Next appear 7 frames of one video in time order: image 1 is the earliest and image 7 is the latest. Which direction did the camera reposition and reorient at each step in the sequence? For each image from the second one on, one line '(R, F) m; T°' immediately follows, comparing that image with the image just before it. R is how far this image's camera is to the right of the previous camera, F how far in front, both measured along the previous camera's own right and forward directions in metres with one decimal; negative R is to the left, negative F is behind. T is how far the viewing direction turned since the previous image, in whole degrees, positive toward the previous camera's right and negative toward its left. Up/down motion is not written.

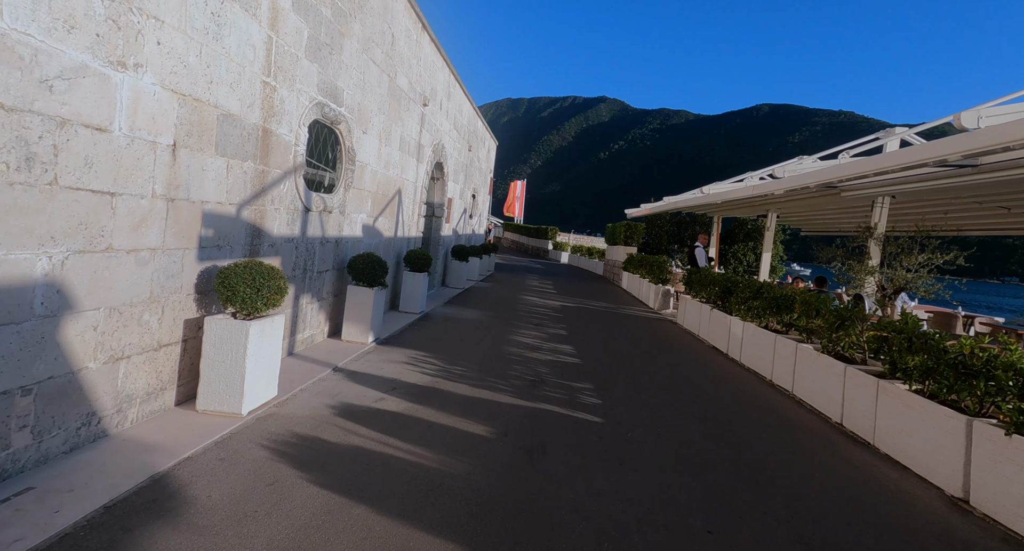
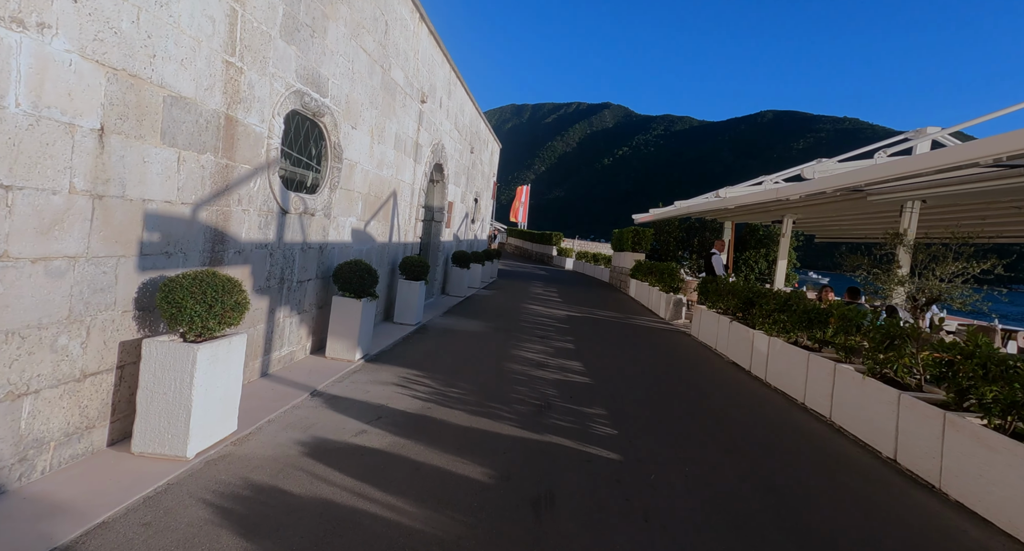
(0.0, +0.7) m; 0°
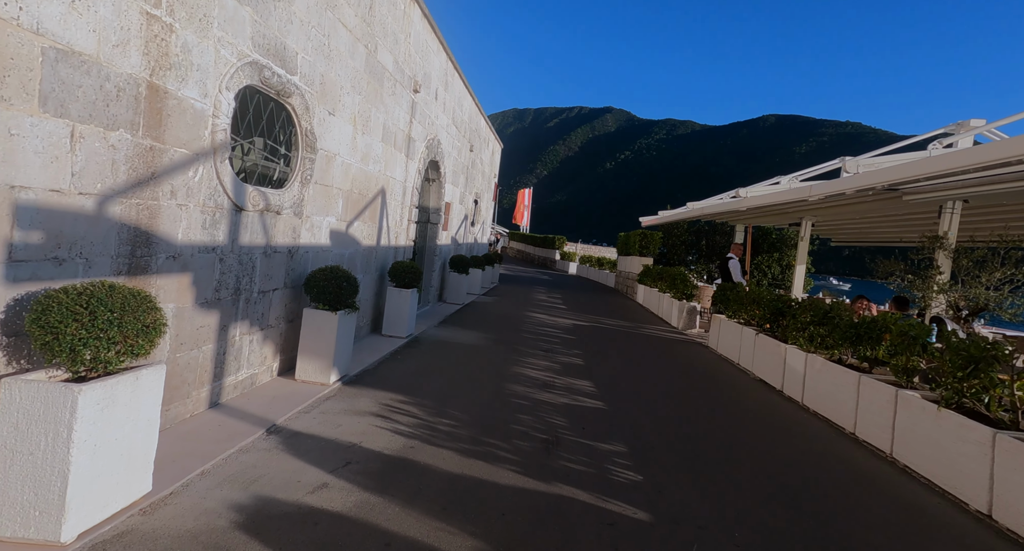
(0.0, +0.8) m; 0°
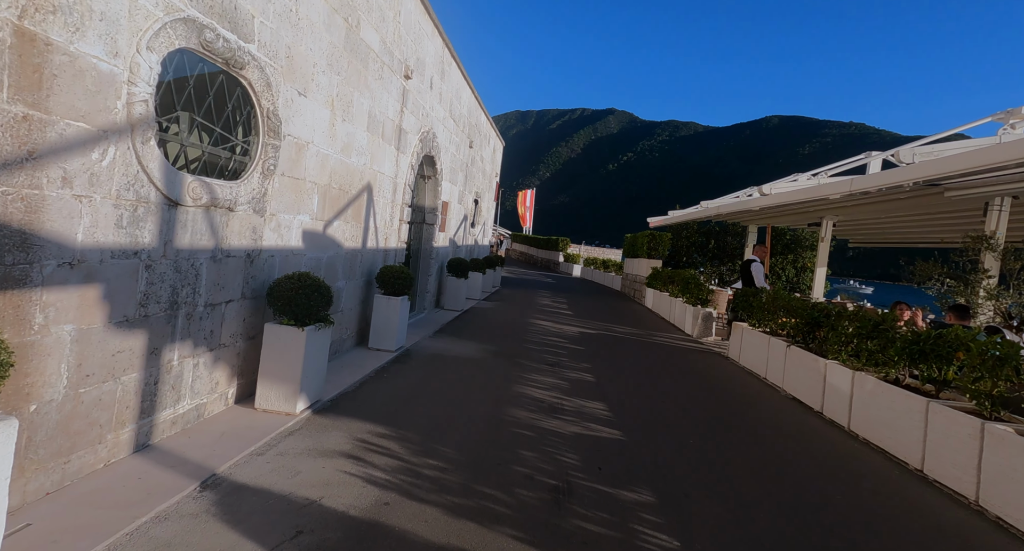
(0.0, +0.8) m; 0°
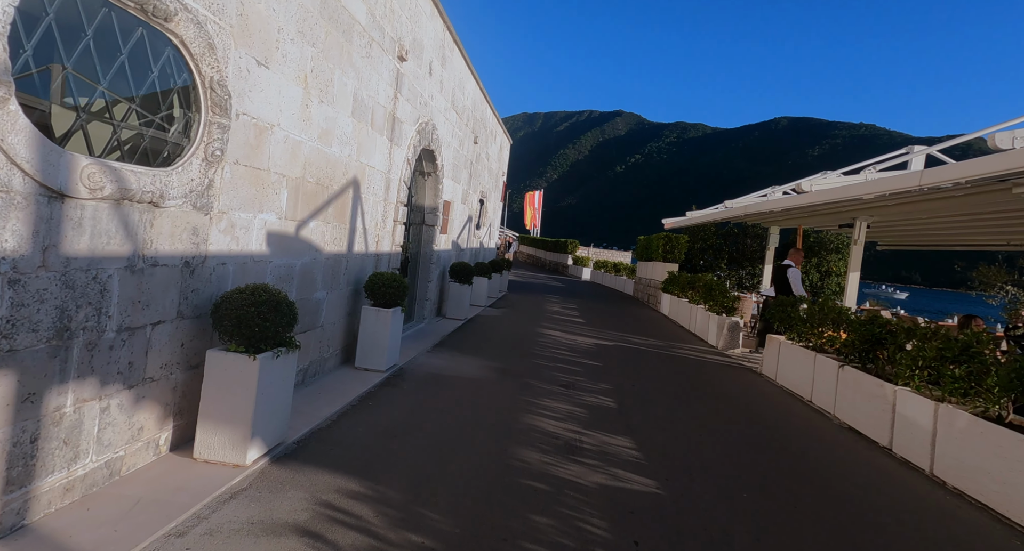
(0.0, +0.9) m; -1°
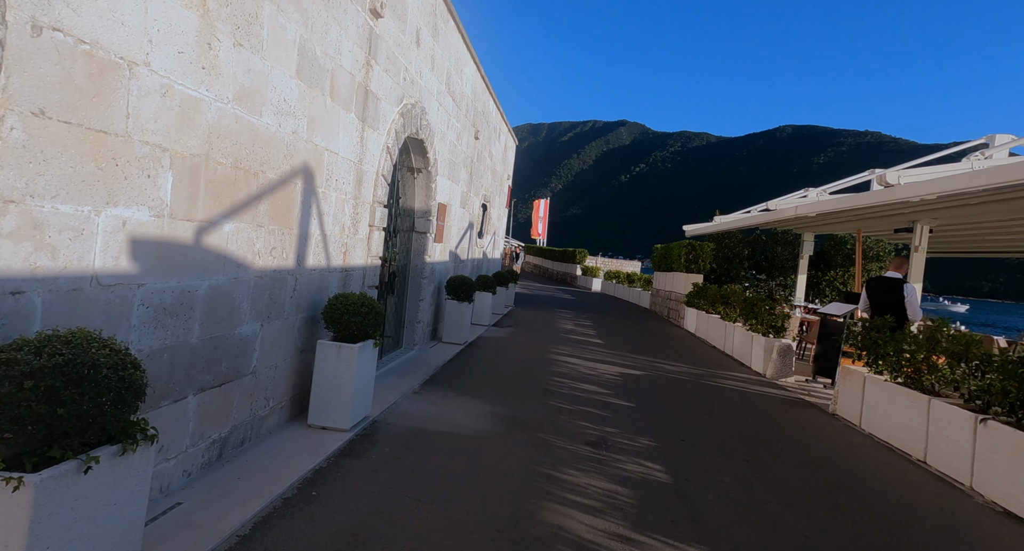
(0.0, +1.6) m; -1°
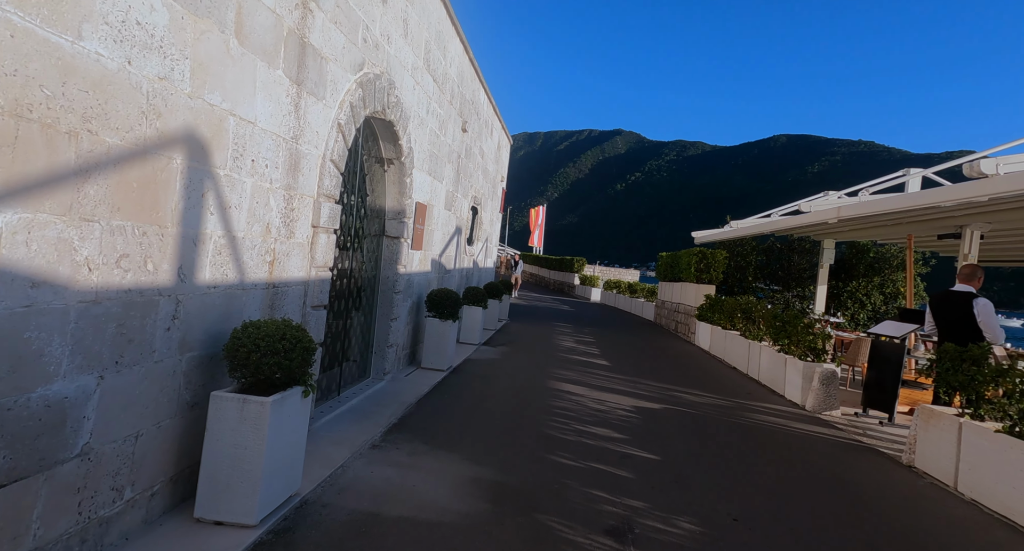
(+0.1, +1.4) m; 0°
